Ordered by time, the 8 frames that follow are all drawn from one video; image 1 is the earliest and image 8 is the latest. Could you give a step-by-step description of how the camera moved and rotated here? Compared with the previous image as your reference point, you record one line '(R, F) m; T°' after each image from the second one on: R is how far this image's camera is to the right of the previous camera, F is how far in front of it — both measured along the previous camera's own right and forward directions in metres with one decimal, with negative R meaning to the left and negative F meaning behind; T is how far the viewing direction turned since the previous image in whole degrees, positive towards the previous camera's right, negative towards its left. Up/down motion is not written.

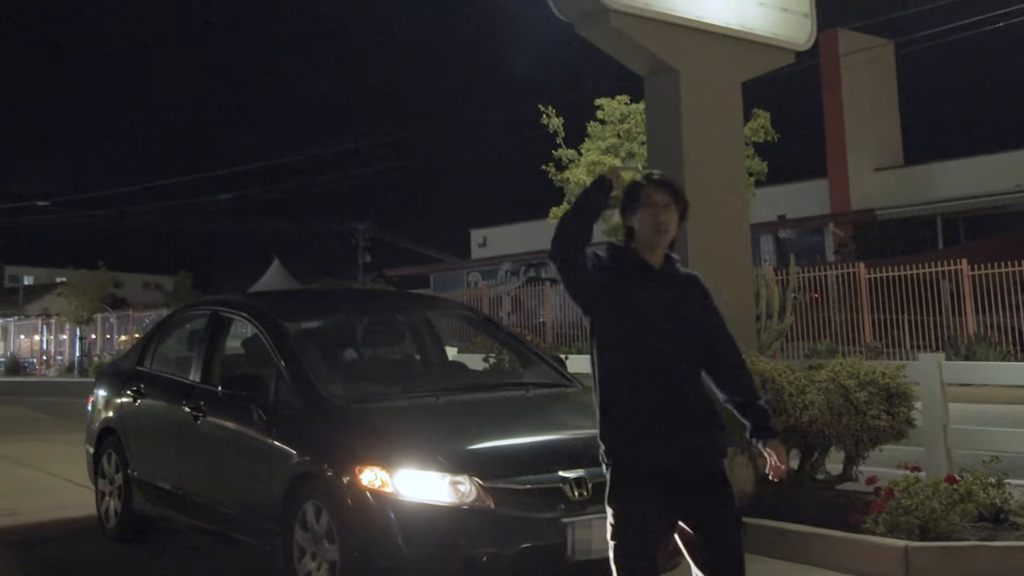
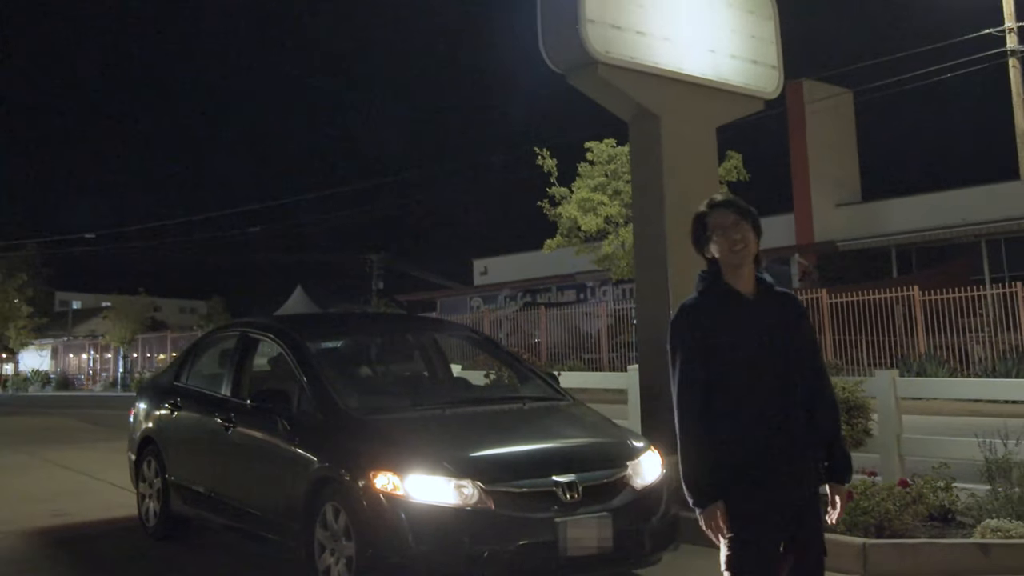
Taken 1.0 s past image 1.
(0.0, -0.6) m; 0°
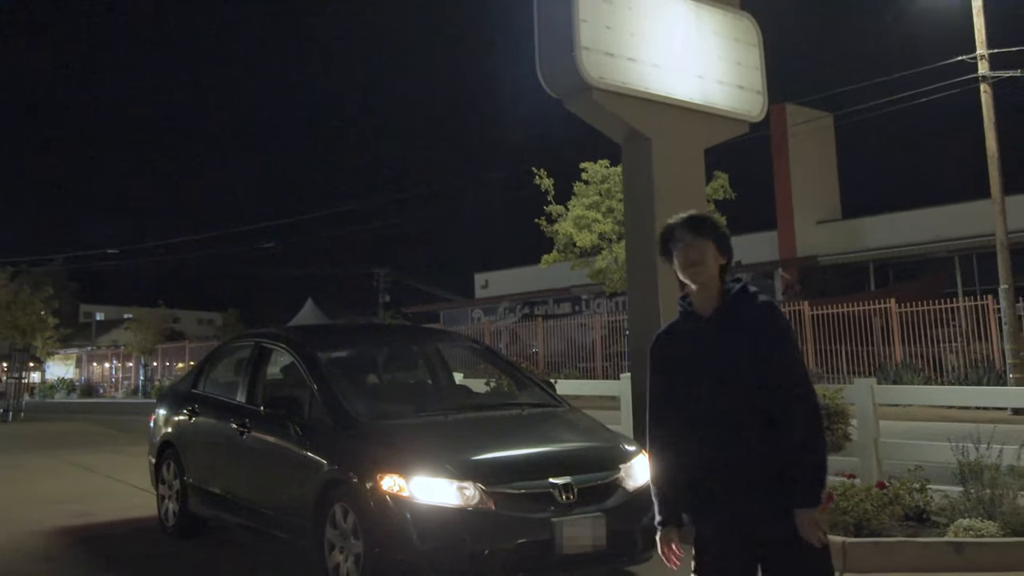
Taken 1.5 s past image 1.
(0.0, -0.3) m; 0°
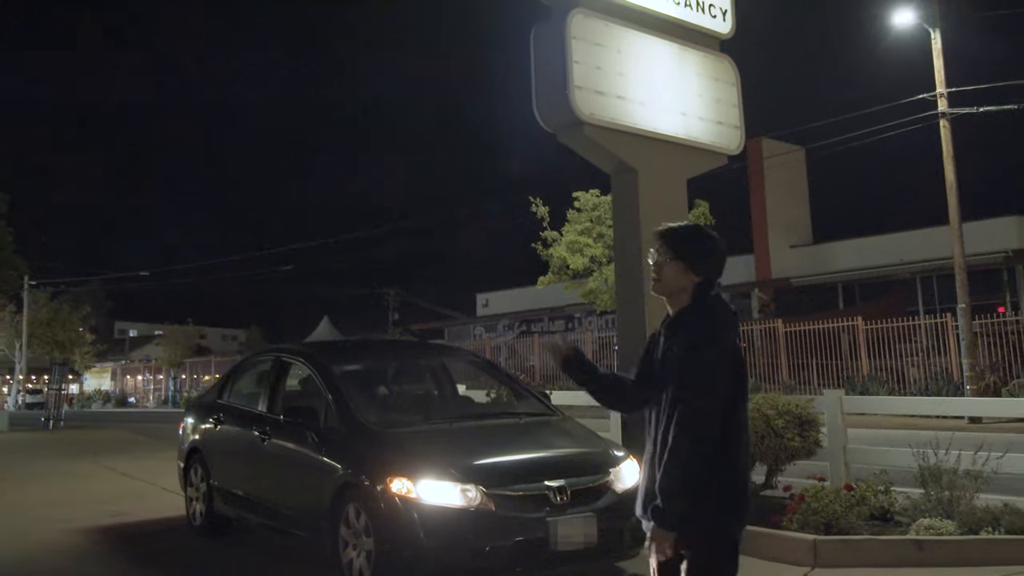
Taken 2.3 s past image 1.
(0.0, -0.6) m; 0°
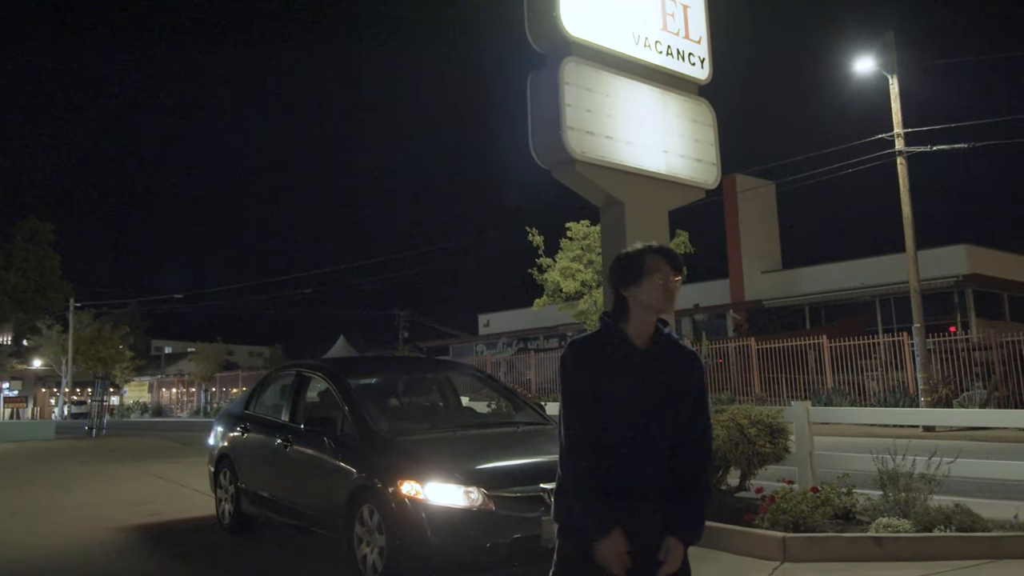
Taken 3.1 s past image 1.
(0.0, -0.7) m; 0°
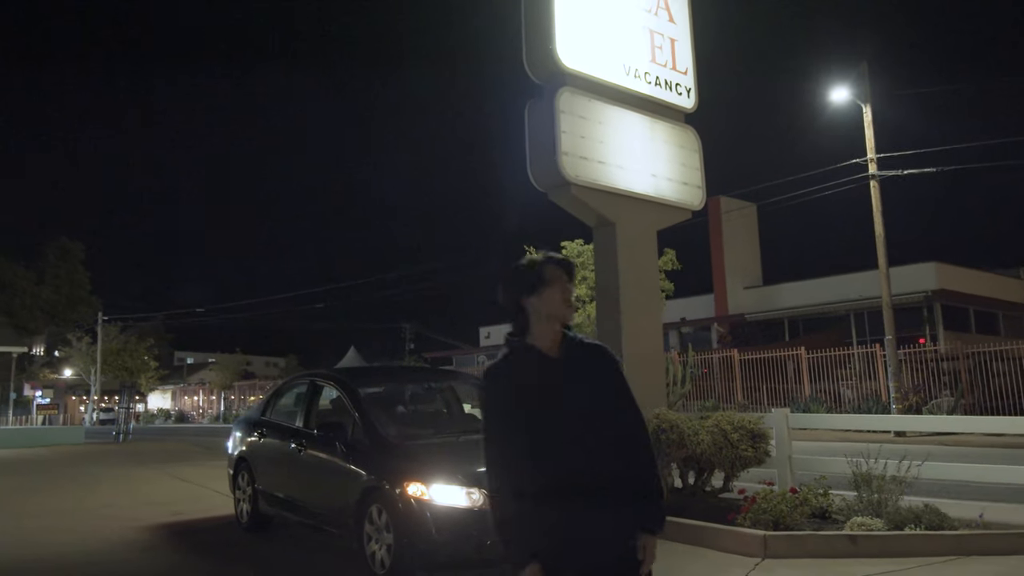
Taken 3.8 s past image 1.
(0.0, -0.5) m; 0°
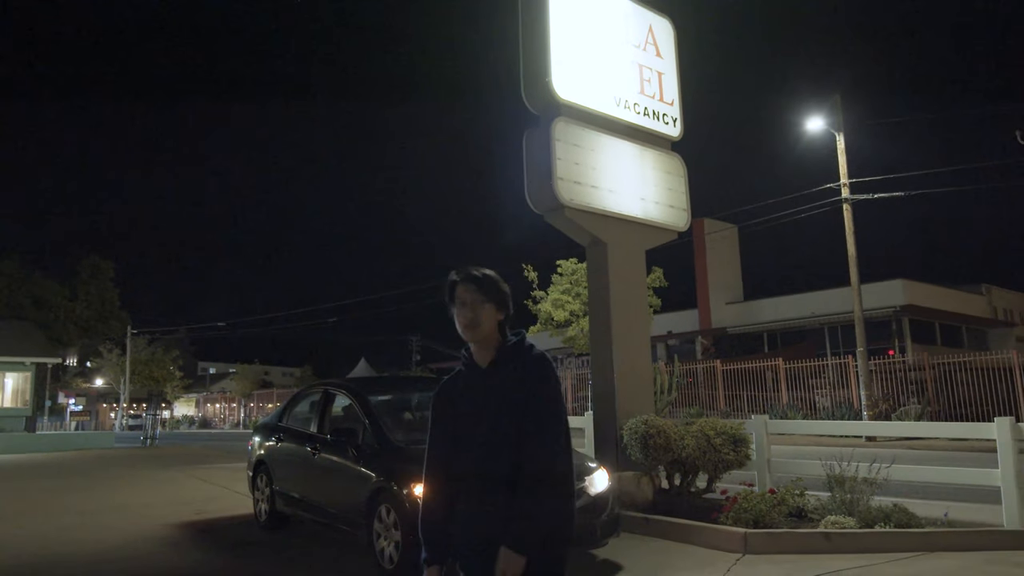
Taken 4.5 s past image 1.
(0.0, -0.6) m; 0°
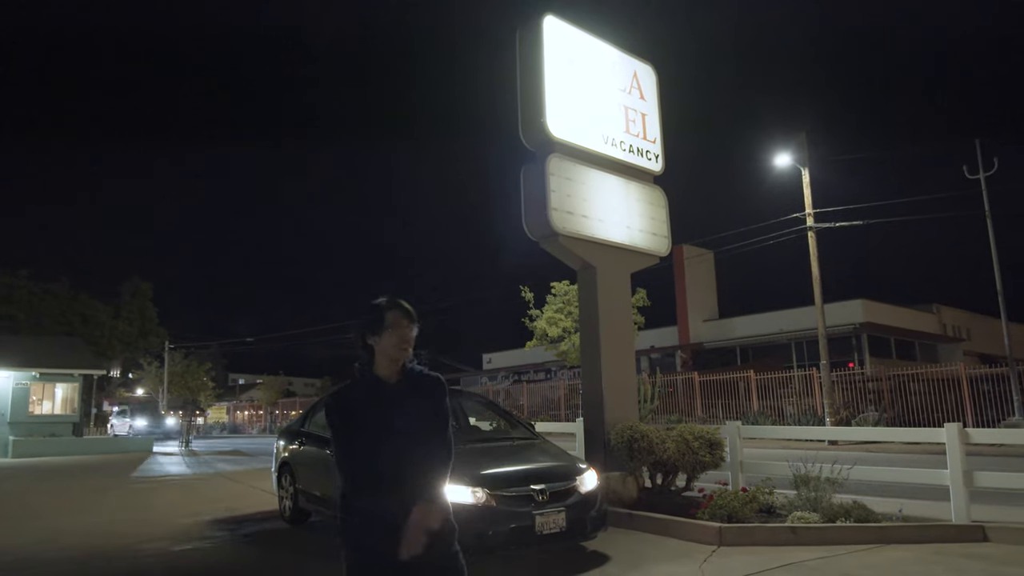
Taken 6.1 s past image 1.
(0.0, -1.0) m; 0°
